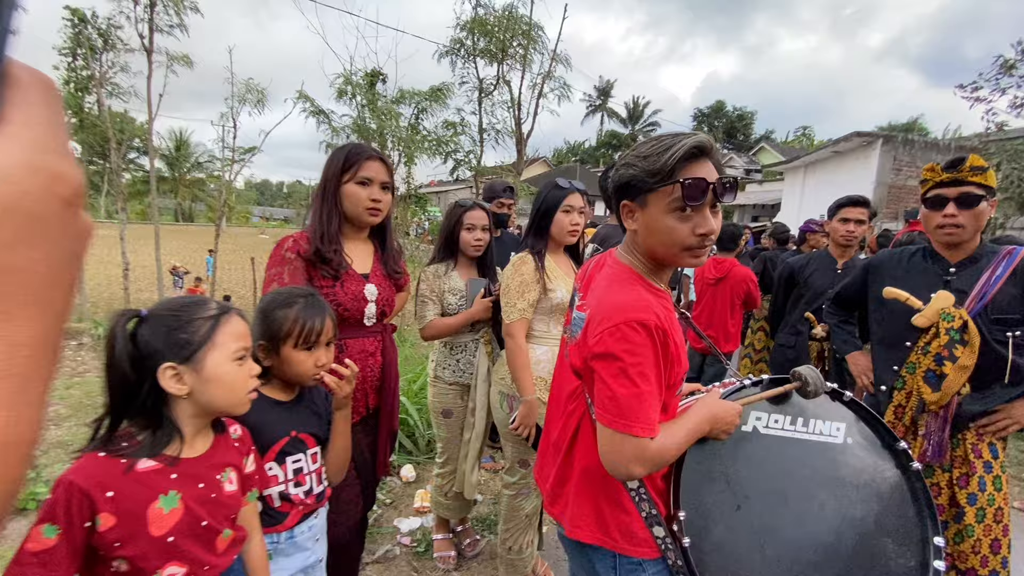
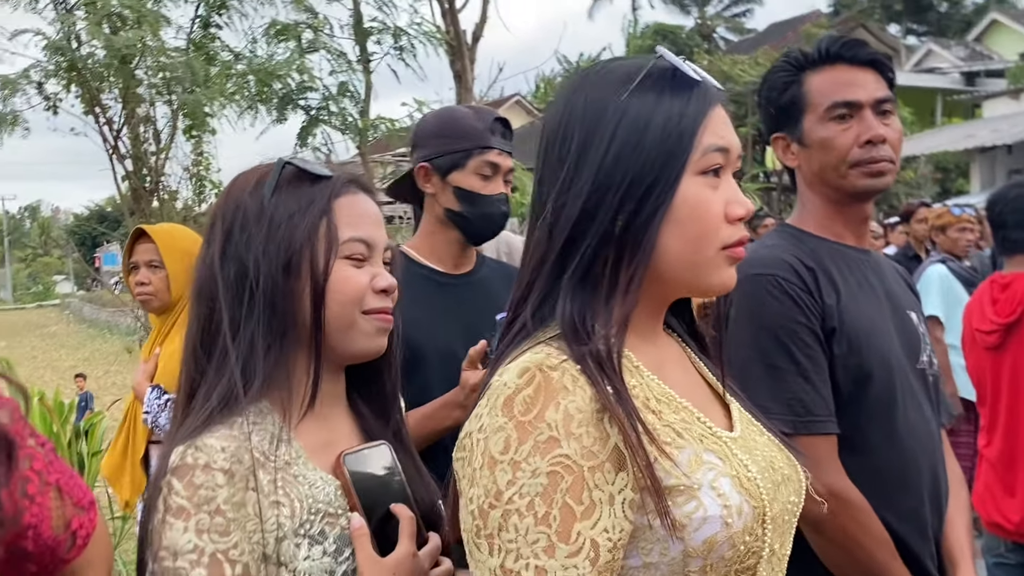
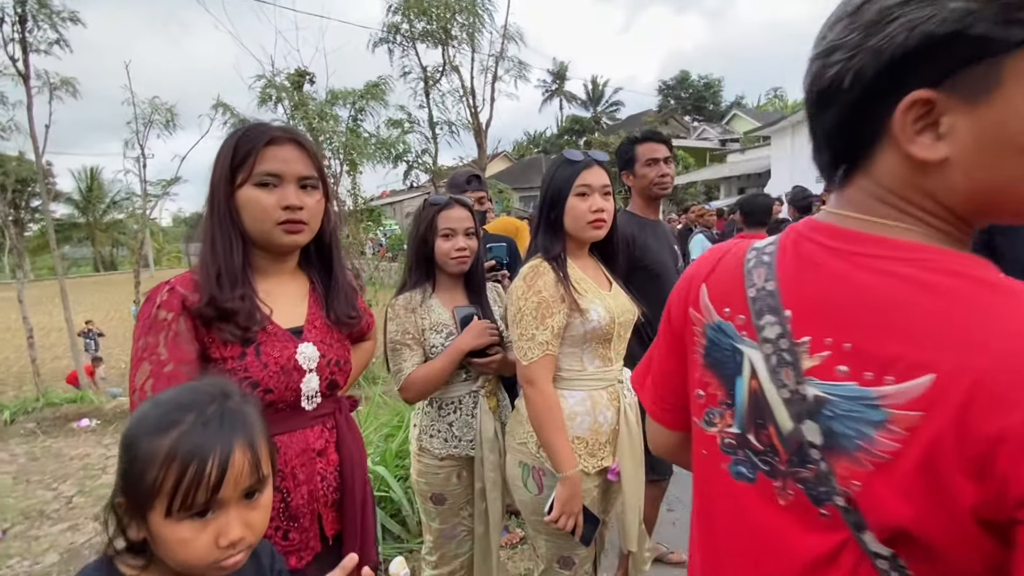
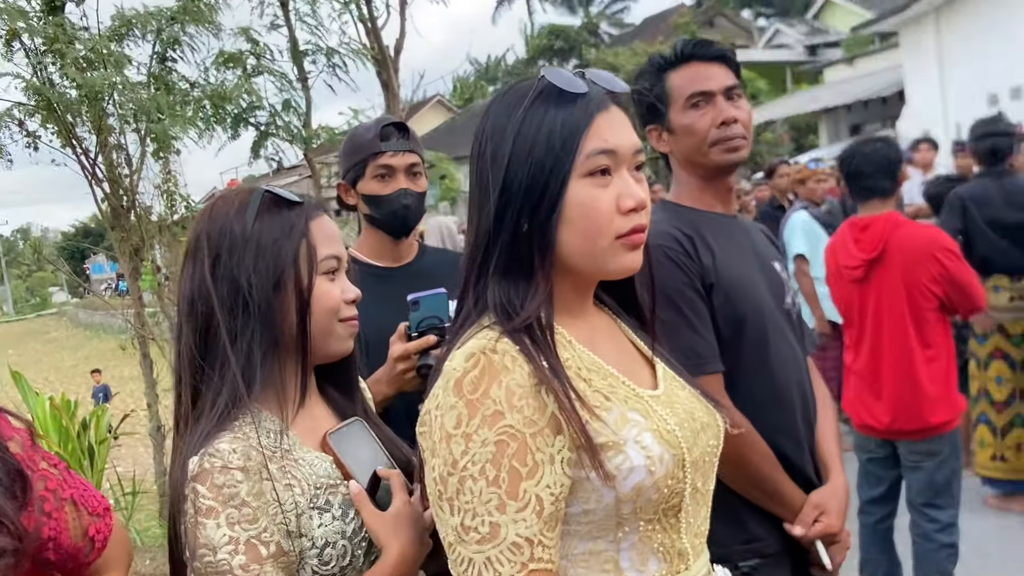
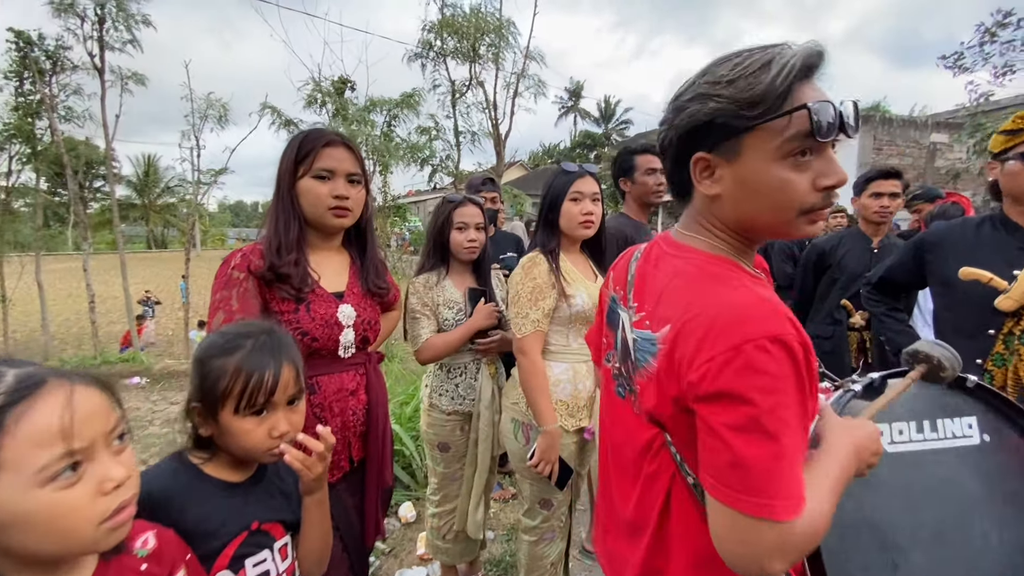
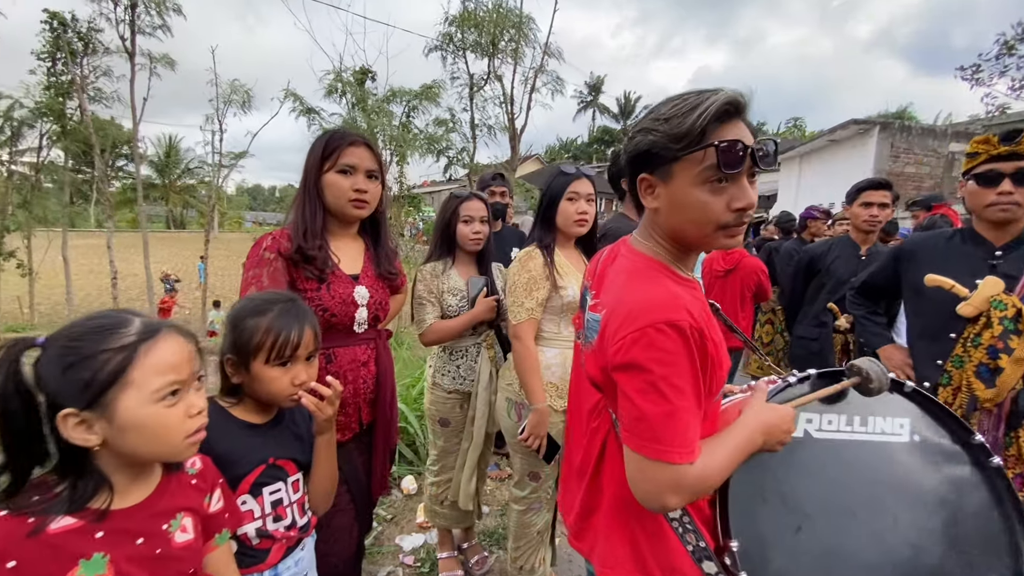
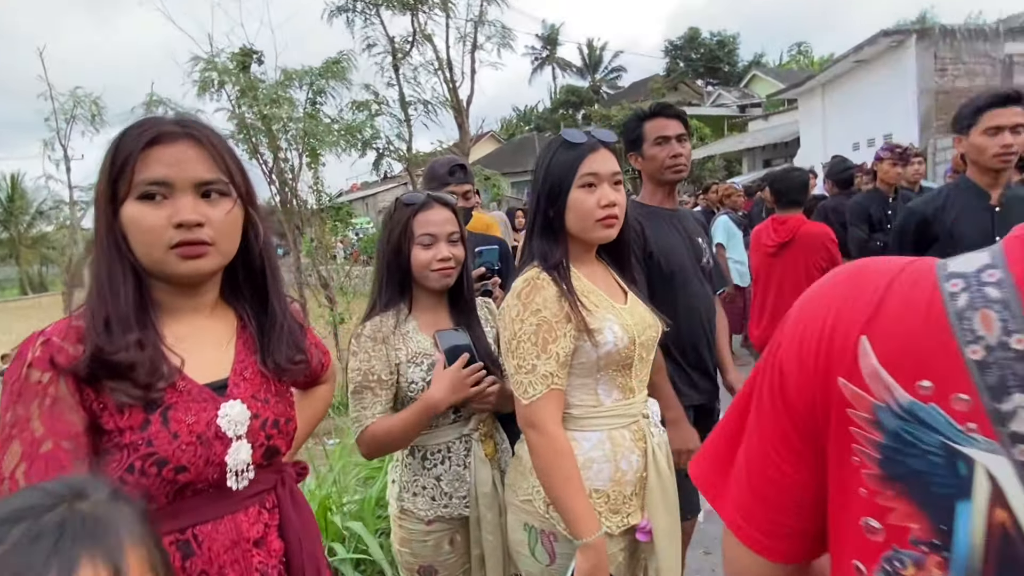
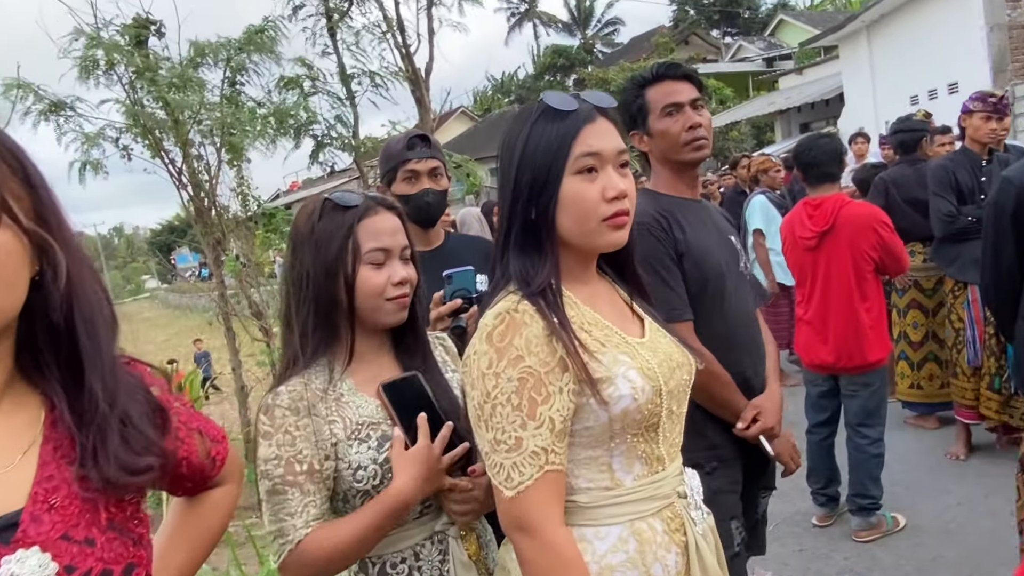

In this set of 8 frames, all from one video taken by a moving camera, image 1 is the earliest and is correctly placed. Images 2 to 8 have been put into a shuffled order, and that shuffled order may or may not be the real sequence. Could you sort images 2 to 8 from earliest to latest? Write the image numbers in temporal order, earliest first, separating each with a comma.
6, 5, 3, 7, 8, 4, 2
